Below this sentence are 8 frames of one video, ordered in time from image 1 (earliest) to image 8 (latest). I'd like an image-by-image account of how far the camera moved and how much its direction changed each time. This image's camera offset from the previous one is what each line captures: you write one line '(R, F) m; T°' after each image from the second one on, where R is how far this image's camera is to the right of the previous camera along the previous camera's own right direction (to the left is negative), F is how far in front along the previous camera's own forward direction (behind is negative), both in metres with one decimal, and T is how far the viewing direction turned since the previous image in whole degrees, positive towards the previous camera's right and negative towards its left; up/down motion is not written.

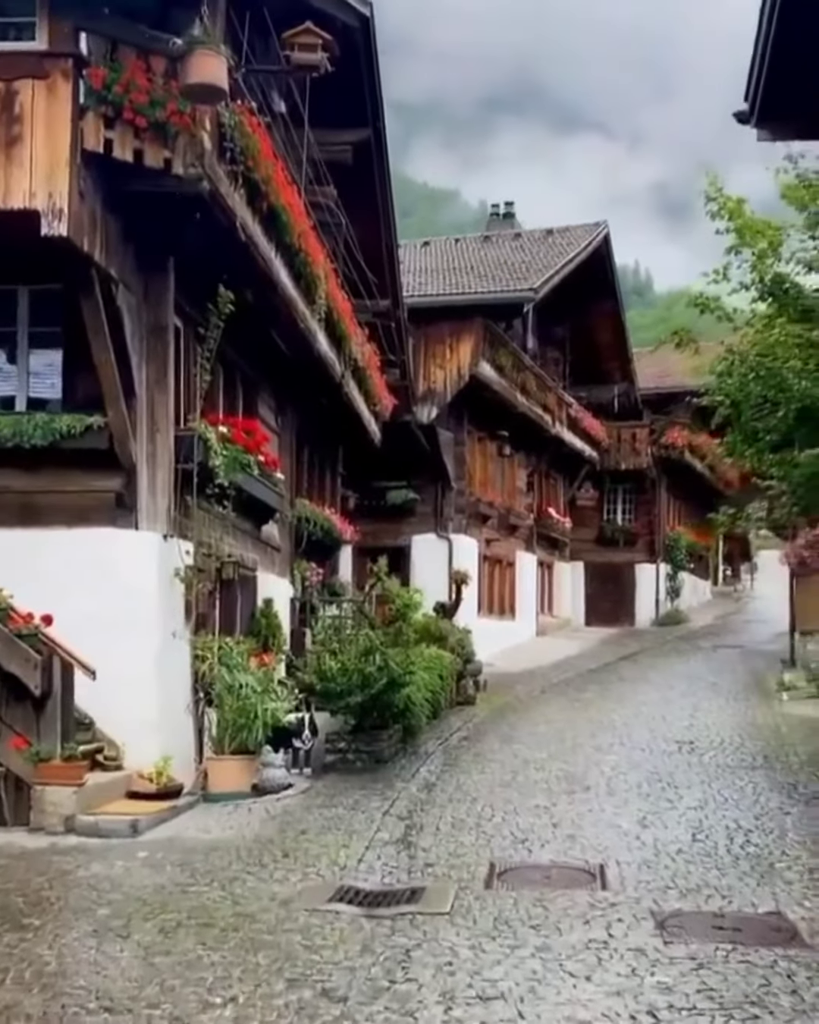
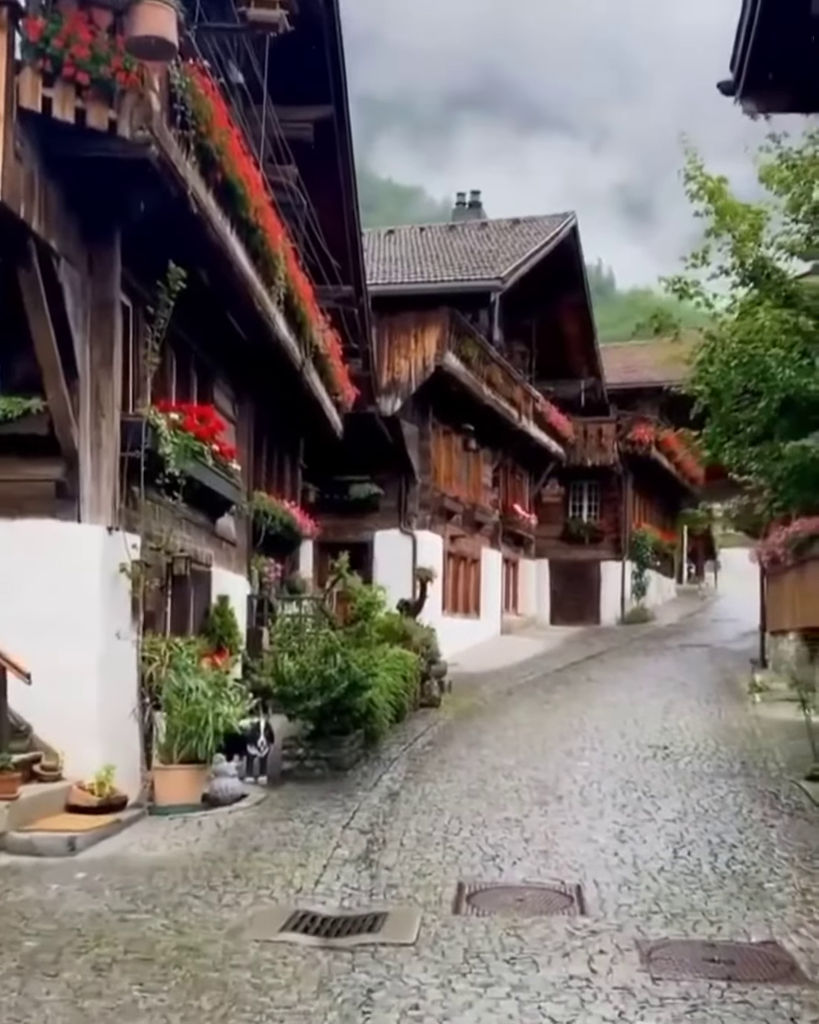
(0.0, +0.7) m; +1°
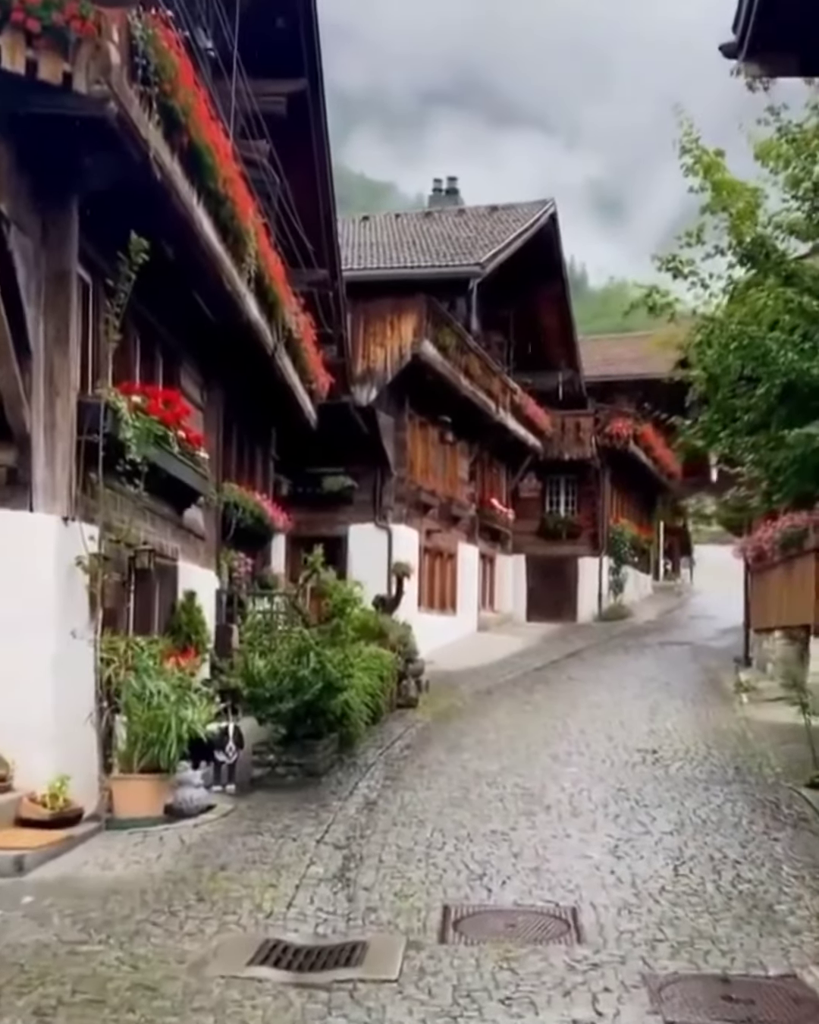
(0.0, +0.7) m; +1°
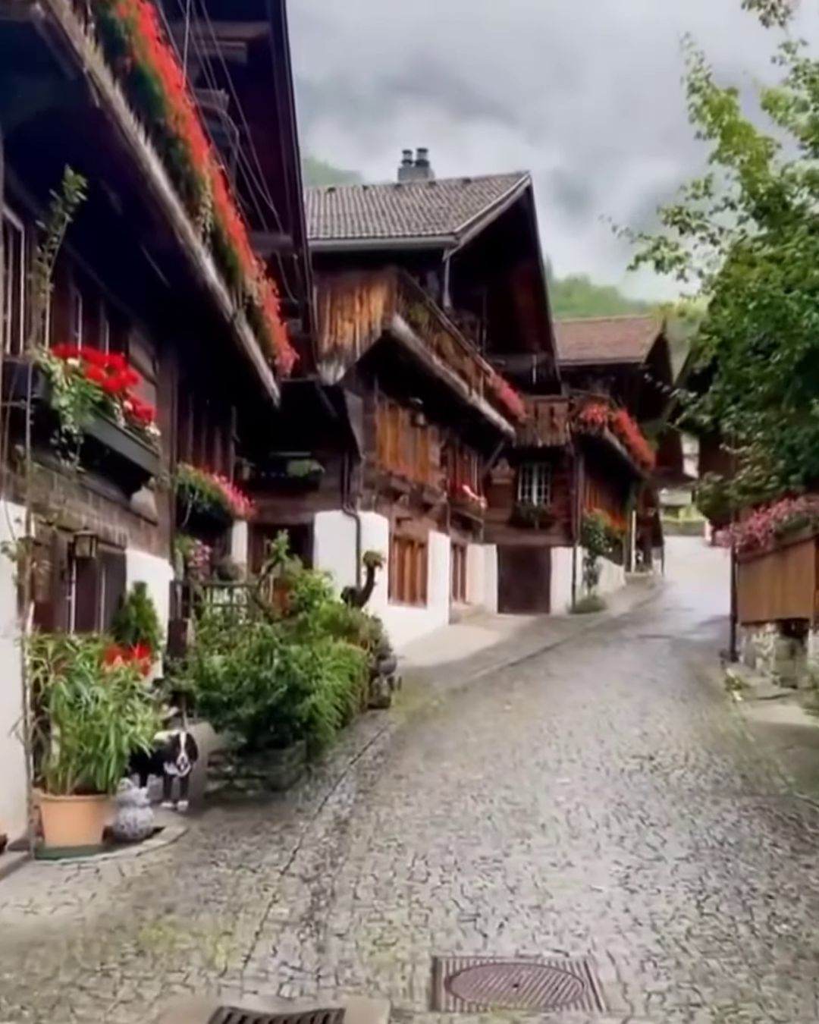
(-0.1, +1.3) m; +1°
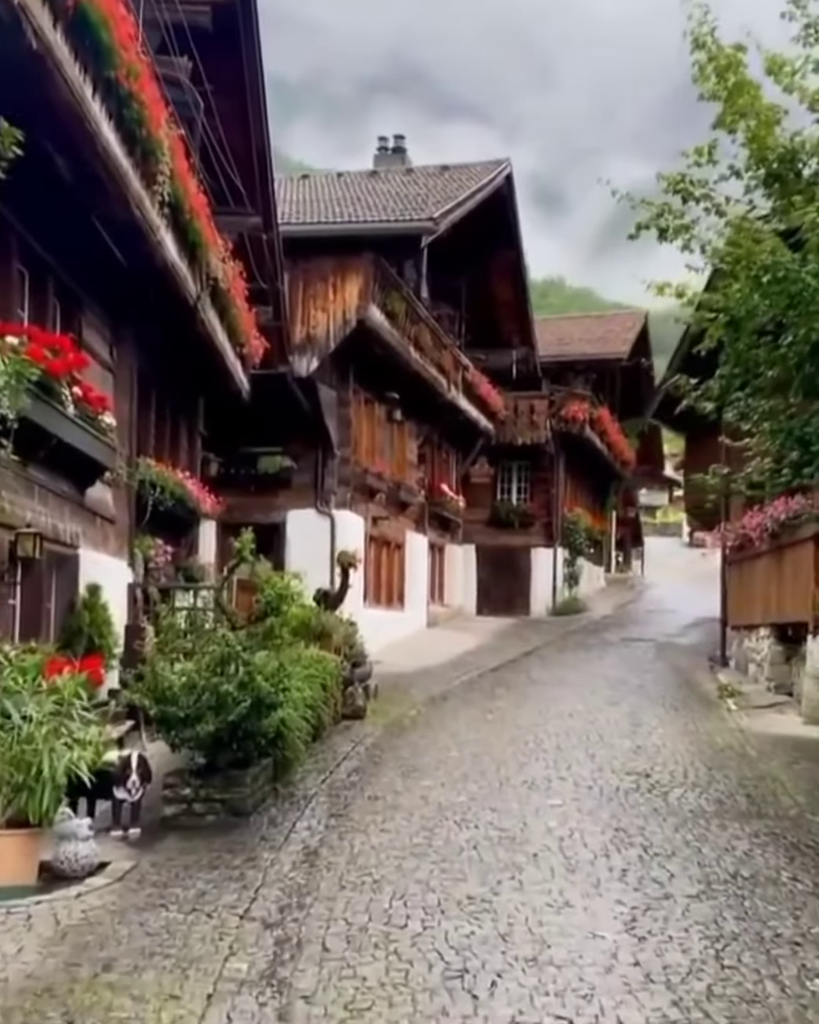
(0.0, +0.9) m; +1°
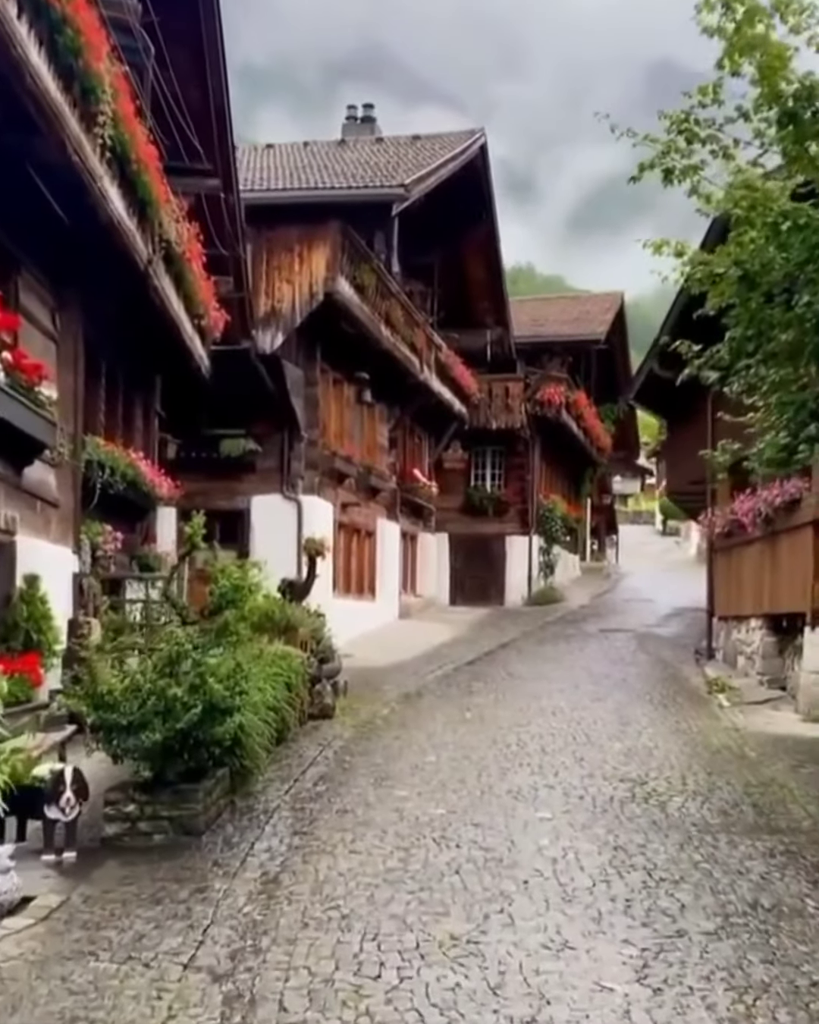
(0.0, +1.0) m; +1°
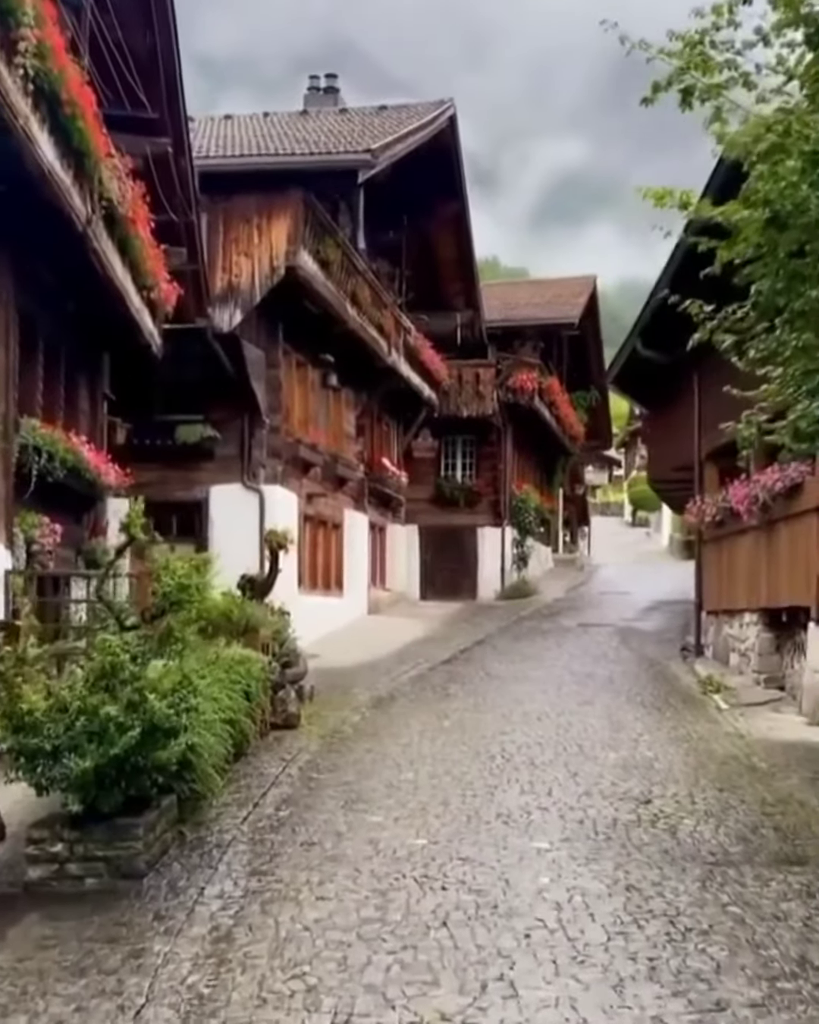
(0.0, +1.2) m; +1°
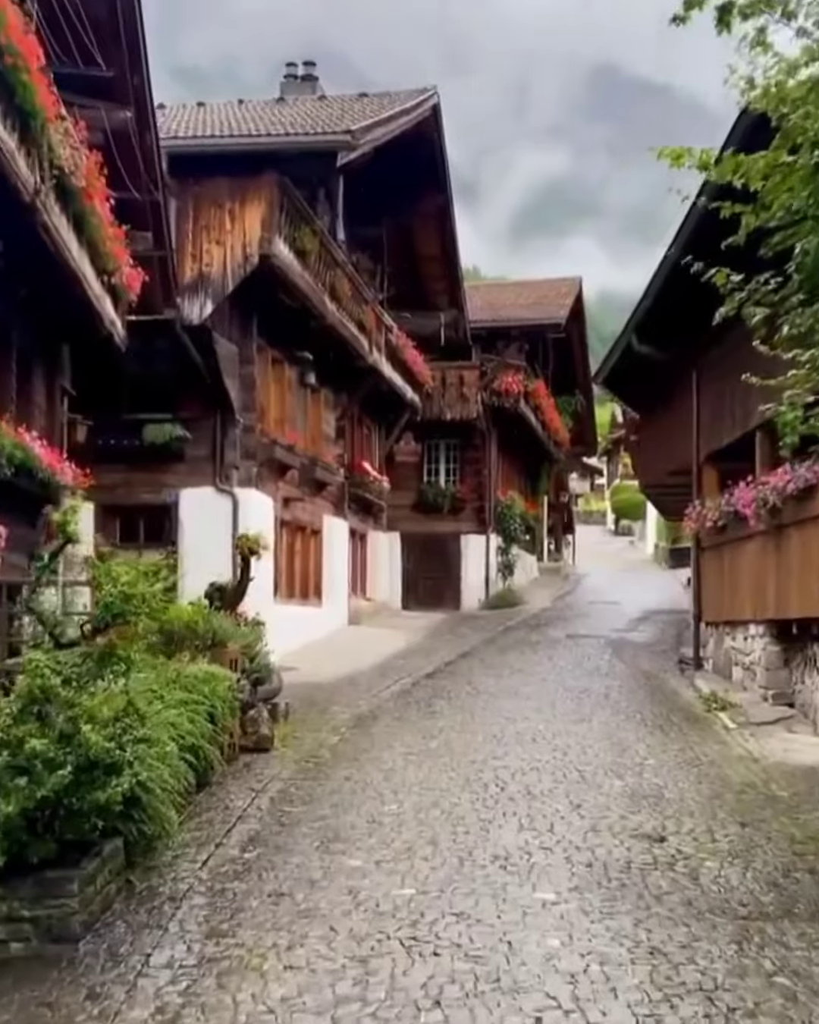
(0.0, +1.1) m; +1°
